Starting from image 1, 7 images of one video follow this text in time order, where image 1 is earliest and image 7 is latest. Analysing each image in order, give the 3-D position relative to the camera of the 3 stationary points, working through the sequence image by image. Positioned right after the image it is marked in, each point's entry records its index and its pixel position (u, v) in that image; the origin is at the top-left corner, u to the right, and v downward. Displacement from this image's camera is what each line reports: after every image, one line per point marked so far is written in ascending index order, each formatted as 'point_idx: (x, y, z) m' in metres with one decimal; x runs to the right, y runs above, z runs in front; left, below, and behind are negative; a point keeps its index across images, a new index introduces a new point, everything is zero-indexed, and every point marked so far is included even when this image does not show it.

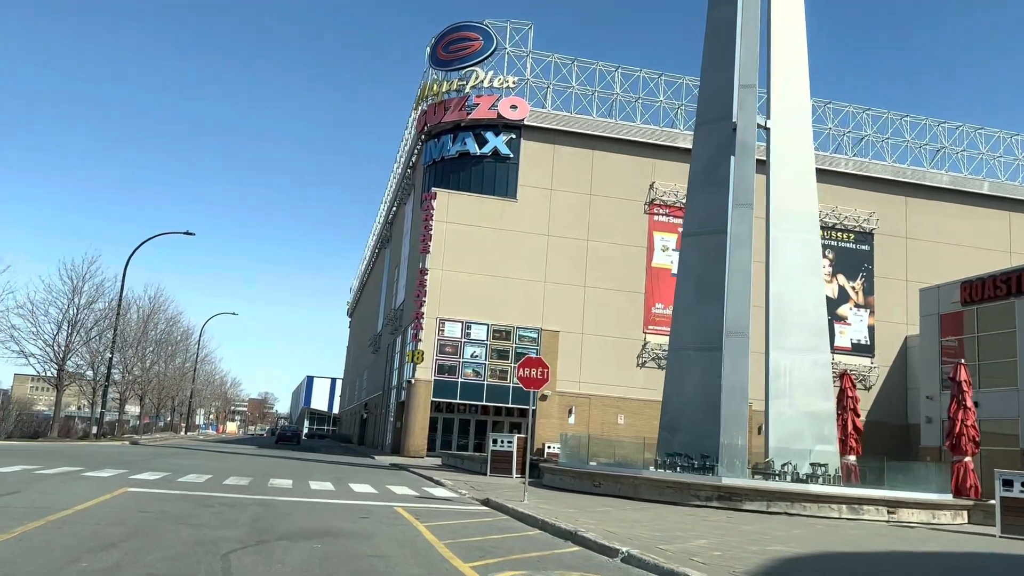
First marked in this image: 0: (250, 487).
0: (-5.4, -4.1, +16.9) m
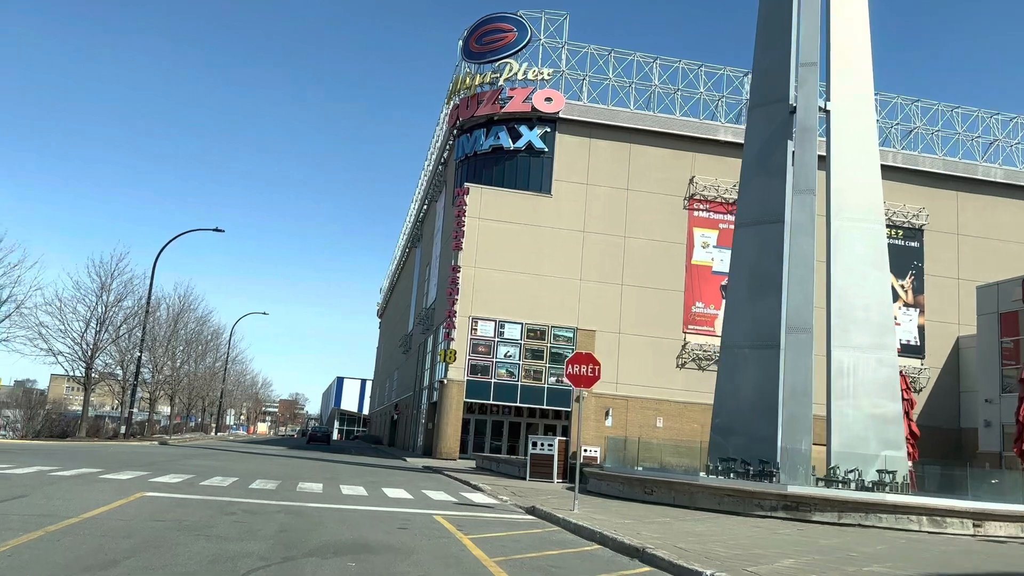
0: (-4.5, -3.9, +15.8) m
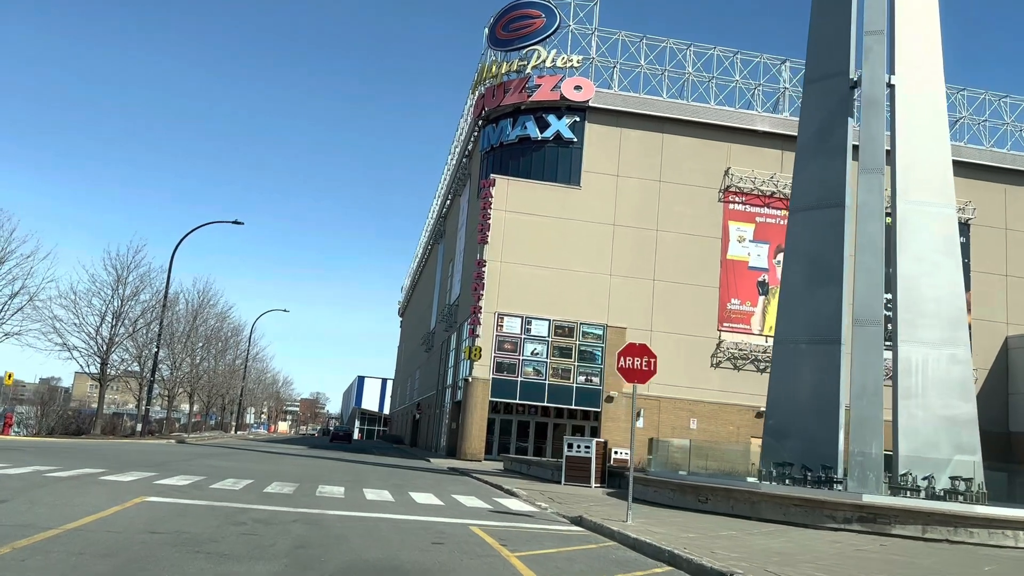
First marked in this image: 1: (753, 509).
0: (-3.8, -3.6, +14.3) m
1: (+4.3, -4.0, +14.8) m
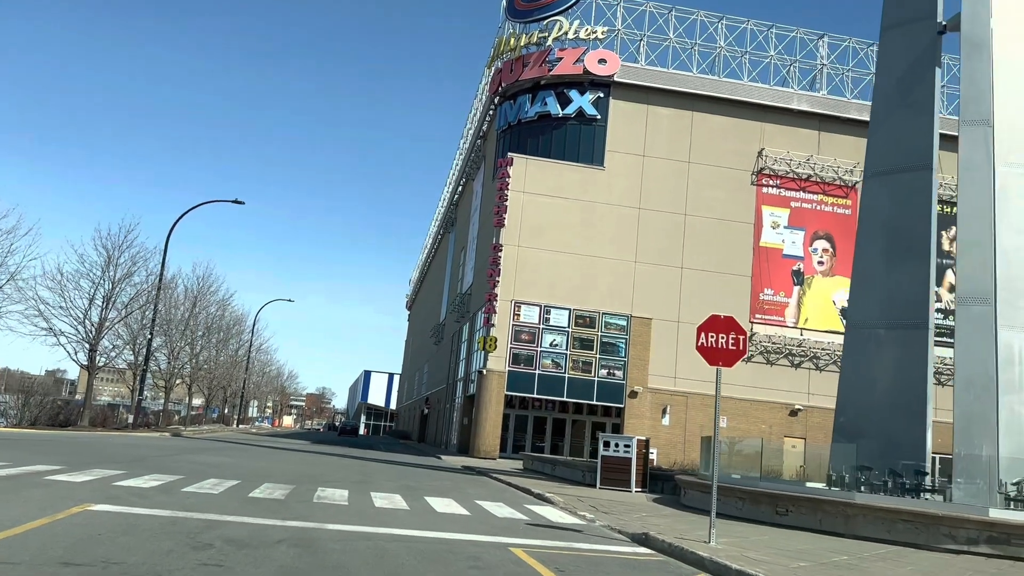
0: (-3.2, -3.0, +11.7) m
1: (+4.9, -3.5, +12.1) m
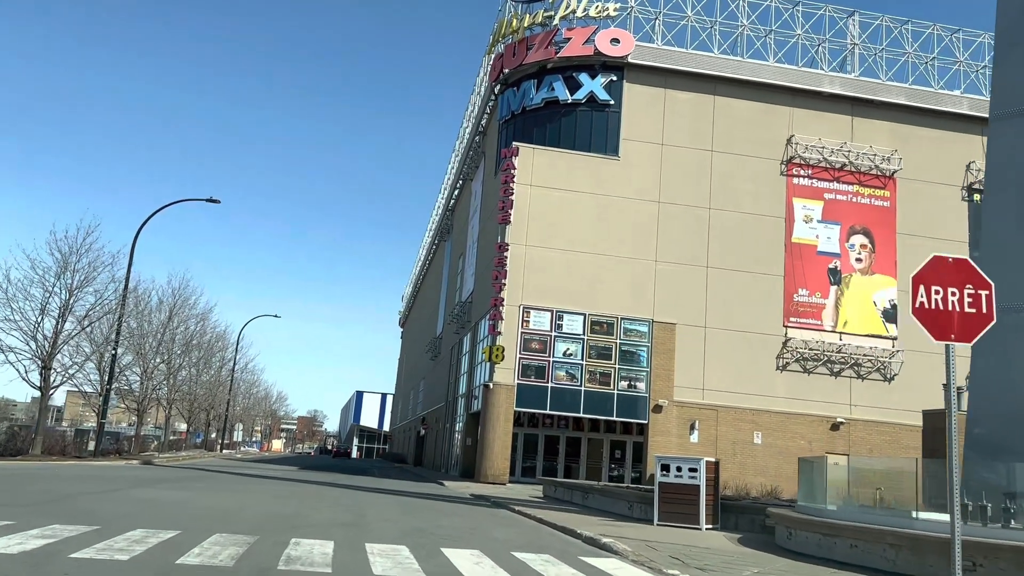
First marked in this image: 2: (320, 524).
0: (-2.5, -2.6, +7.6) m
1: (+5.6, -2.9, +8.1) m
2: (-2.8, -3.5, +12.3) m
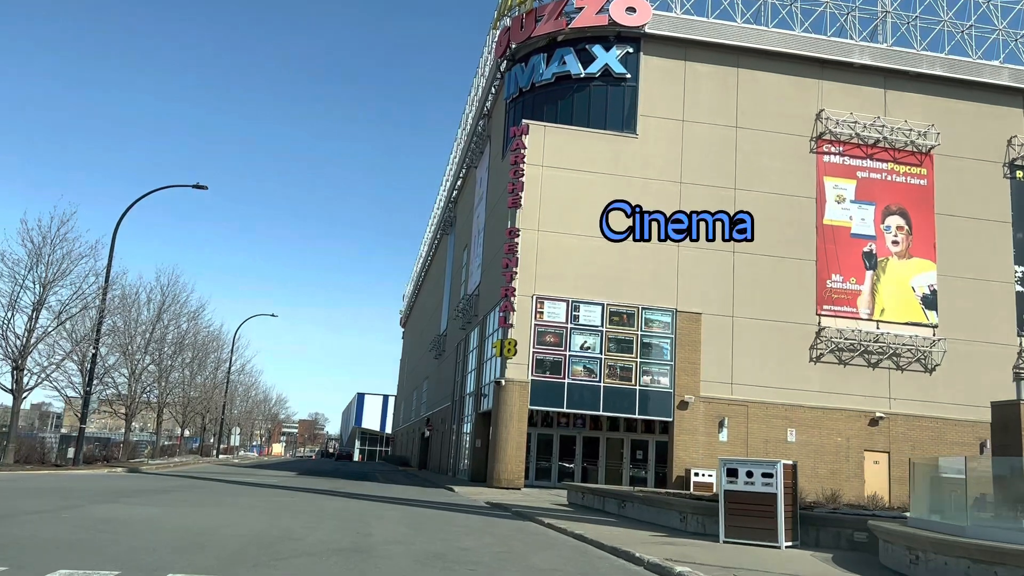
0: (-2.0, -2.2, +5.1) m
1: (+6.1, -2.4, +5.6) m
2: (-2.3, -3.1, +9.8) m
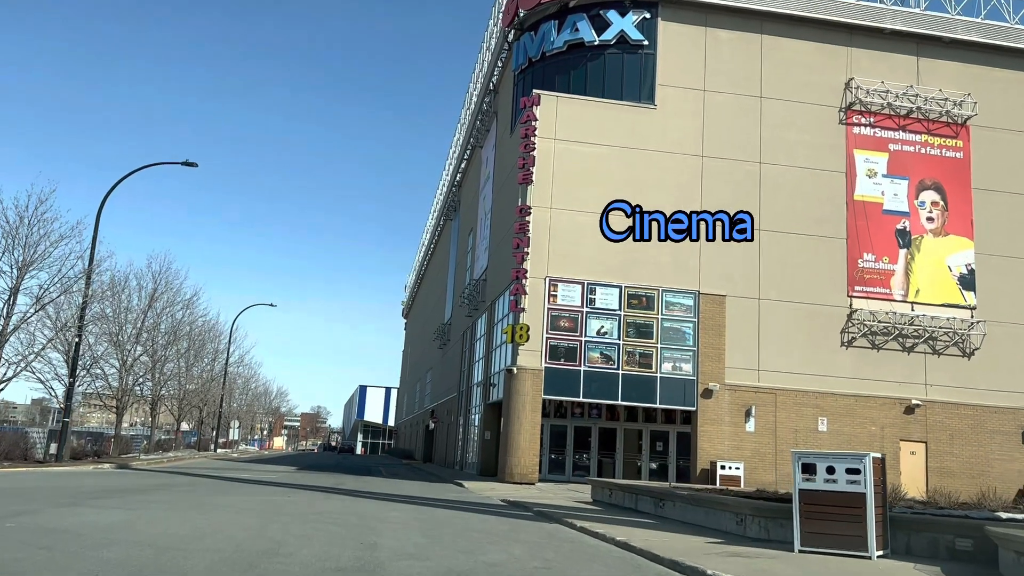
0: (-1.6, -1.8, +3.1) m
1: (+6.4, -1.9, +3.6) m
2: (-1.9, -2.6, +7.8) m
